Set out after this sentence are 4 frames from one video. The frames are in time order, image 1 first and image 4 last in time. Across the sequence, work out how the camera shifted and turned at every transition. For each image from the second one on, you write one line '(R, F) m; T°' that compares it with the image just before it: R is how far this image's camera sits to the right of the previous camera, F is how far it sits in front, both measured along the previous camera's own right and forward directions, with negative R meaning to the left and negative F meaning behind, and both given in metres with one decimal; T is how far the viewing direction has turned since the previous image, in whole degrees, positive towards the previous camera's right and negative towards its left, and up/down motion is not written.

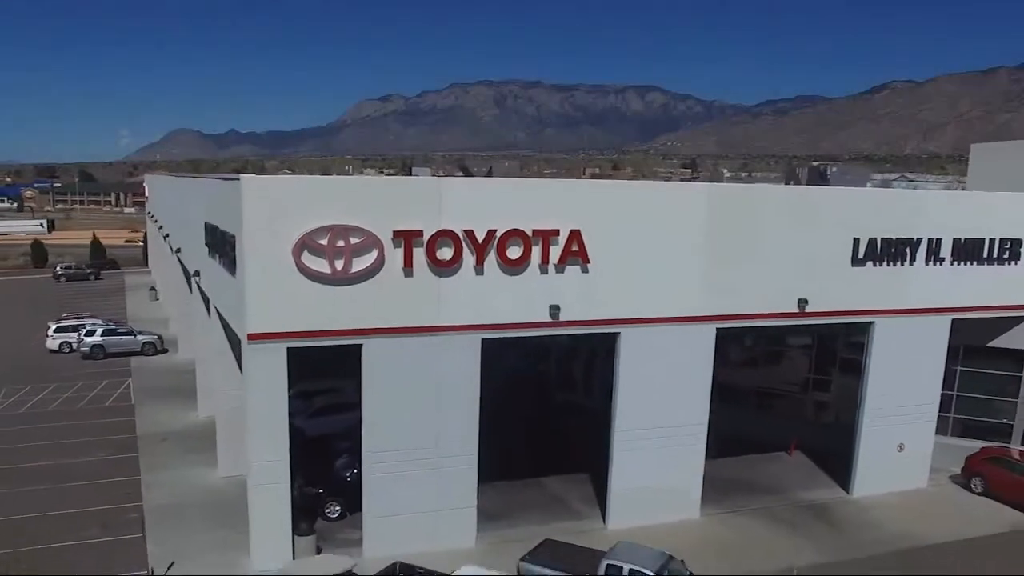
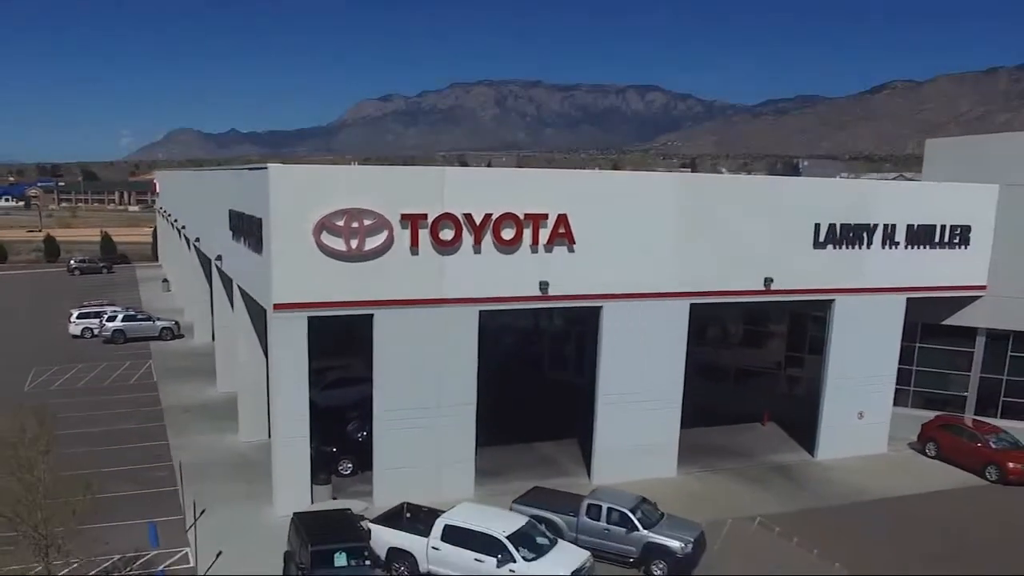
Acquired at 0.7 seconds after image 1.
(+0.1, -1.9) m; 0°
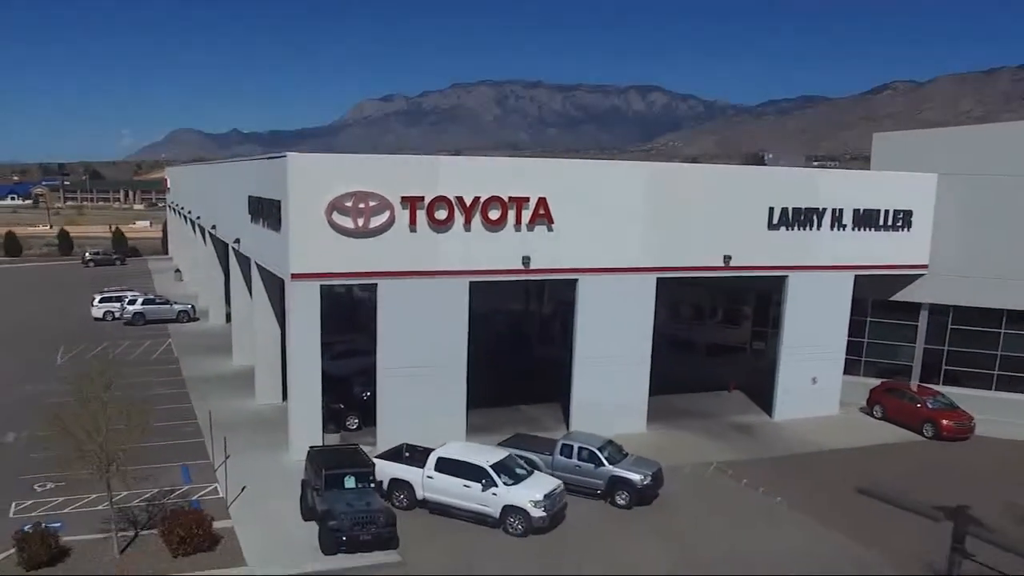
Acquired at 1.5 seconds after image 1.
(+0.3, -2.5) m; 0°
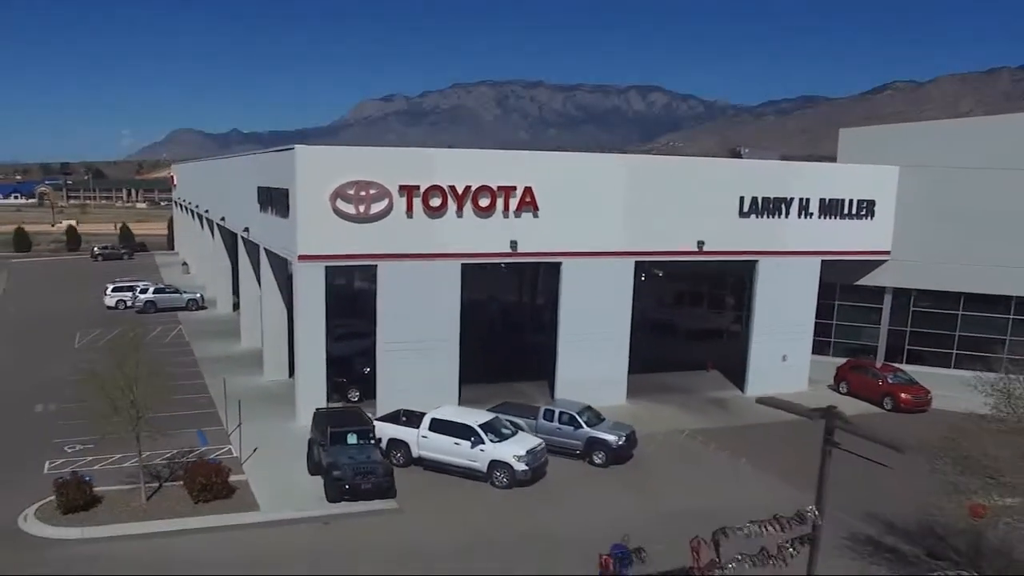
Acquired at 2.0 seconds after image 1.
(+0.2, -1.8) m; 0°
